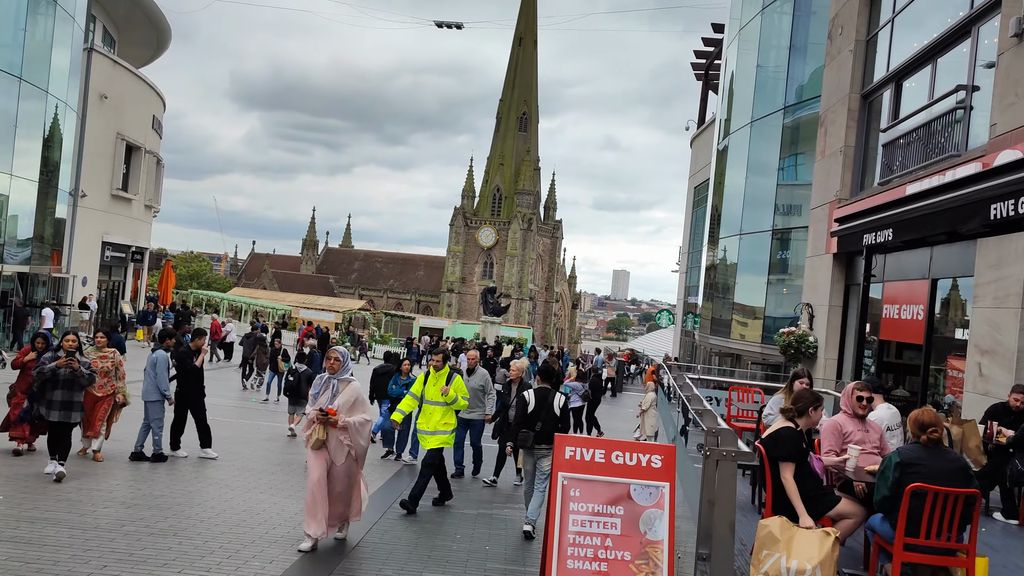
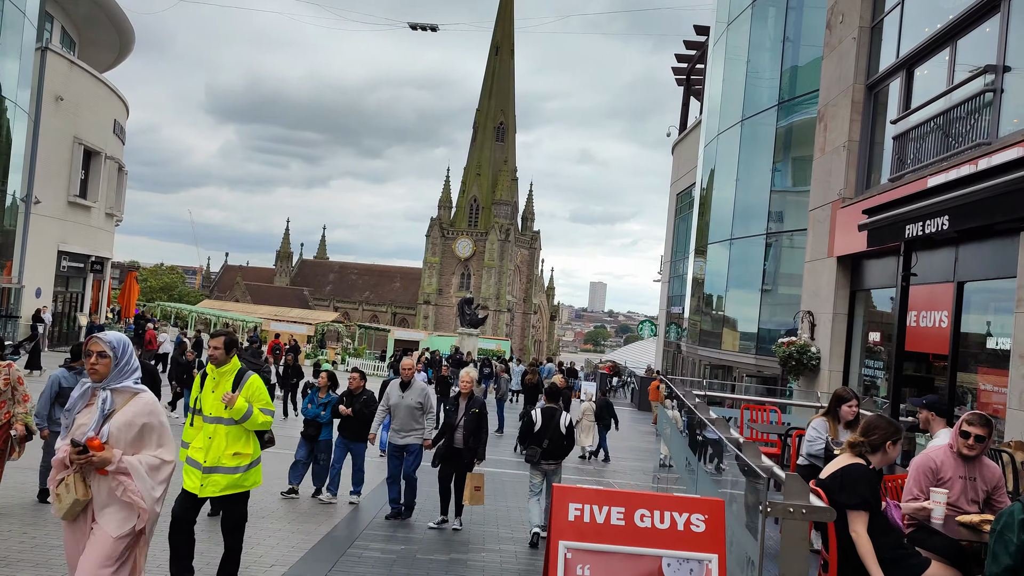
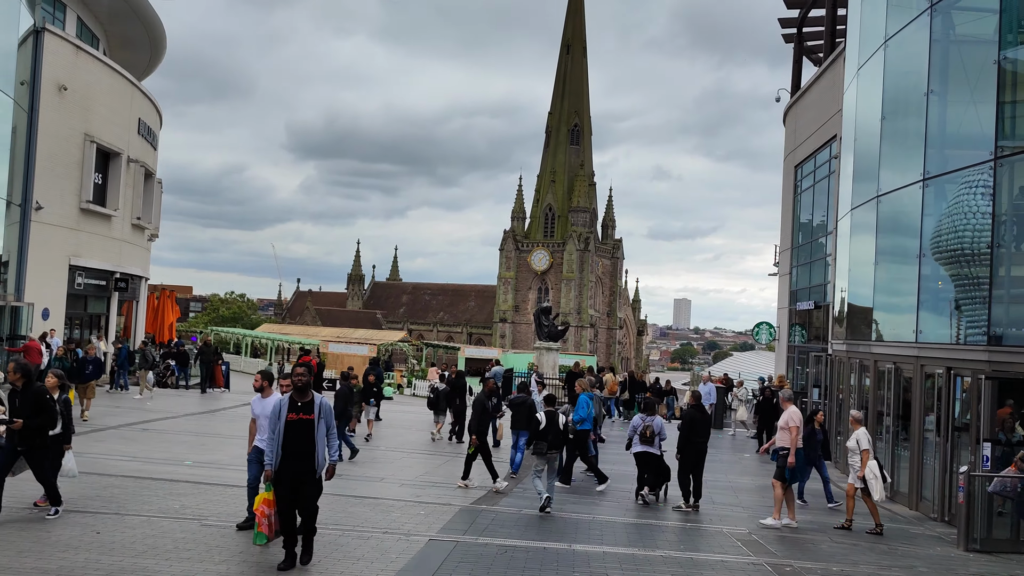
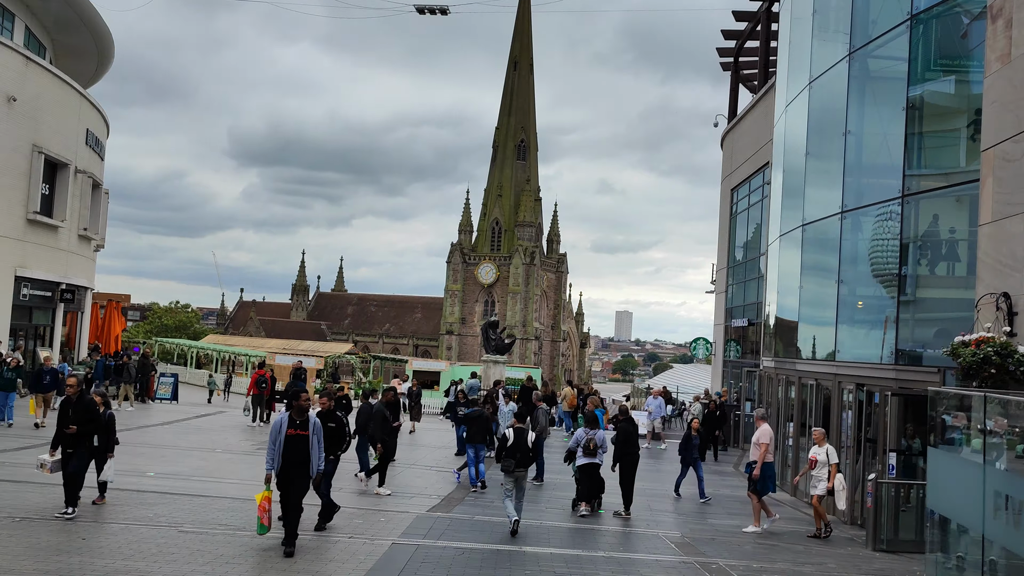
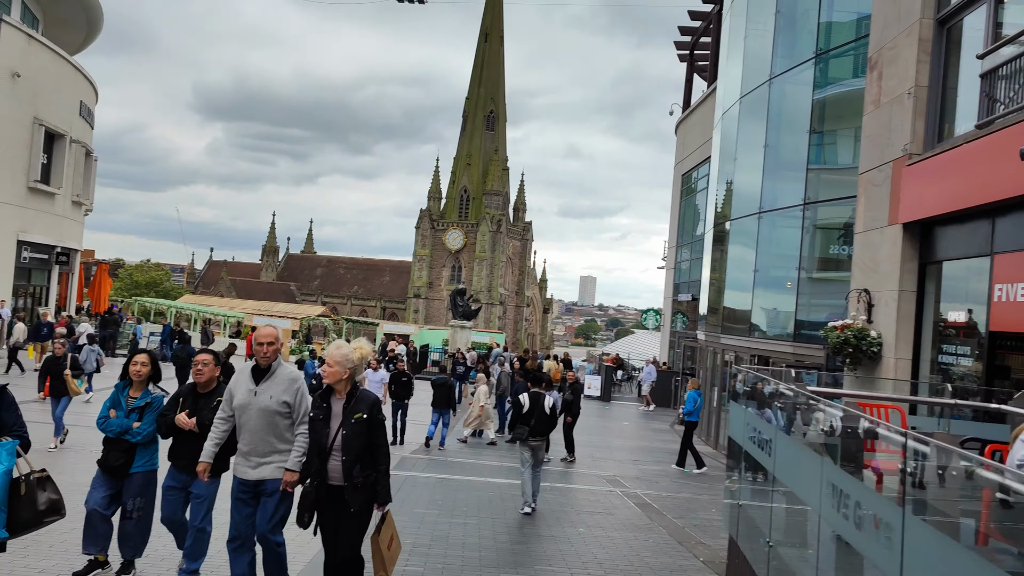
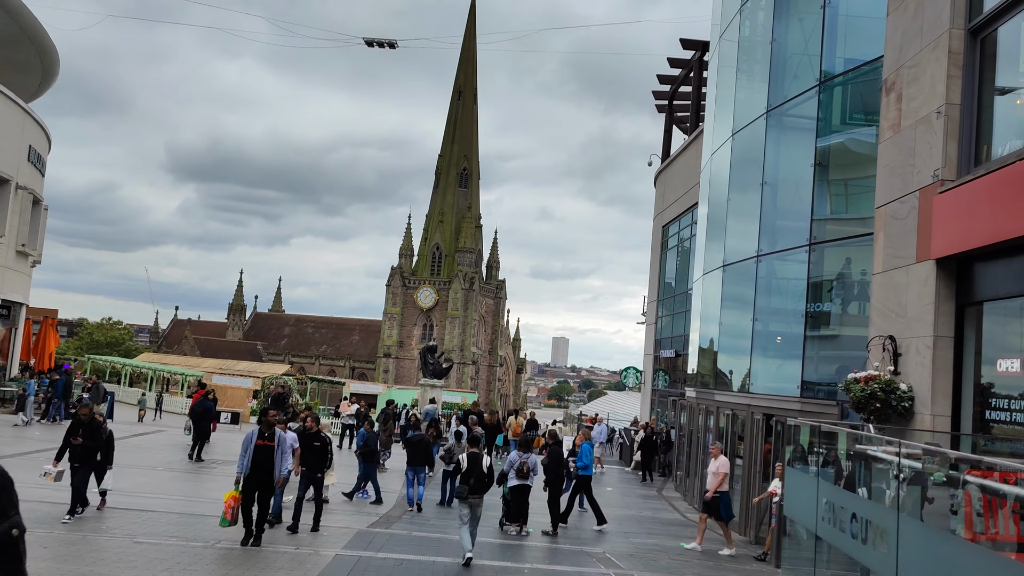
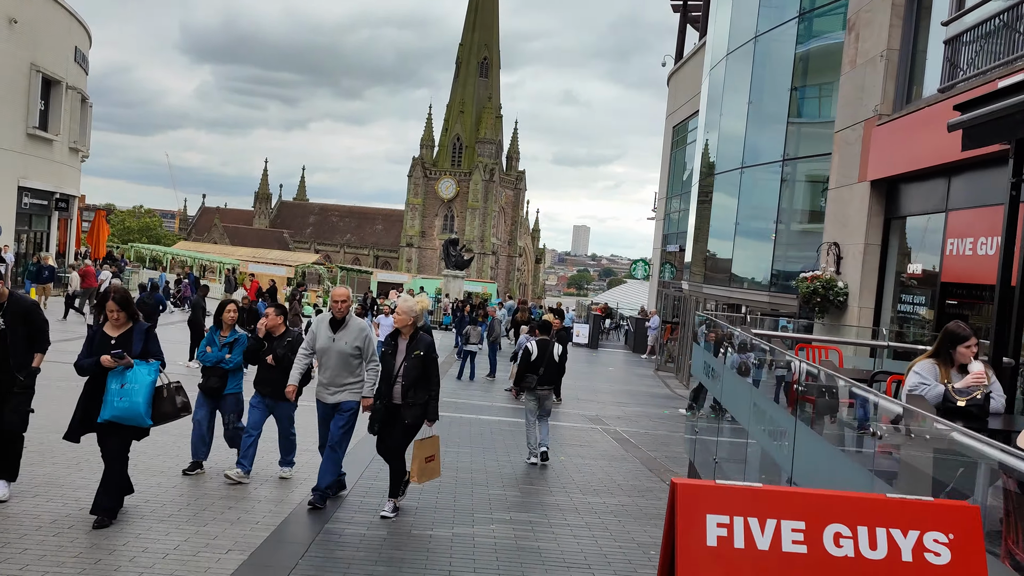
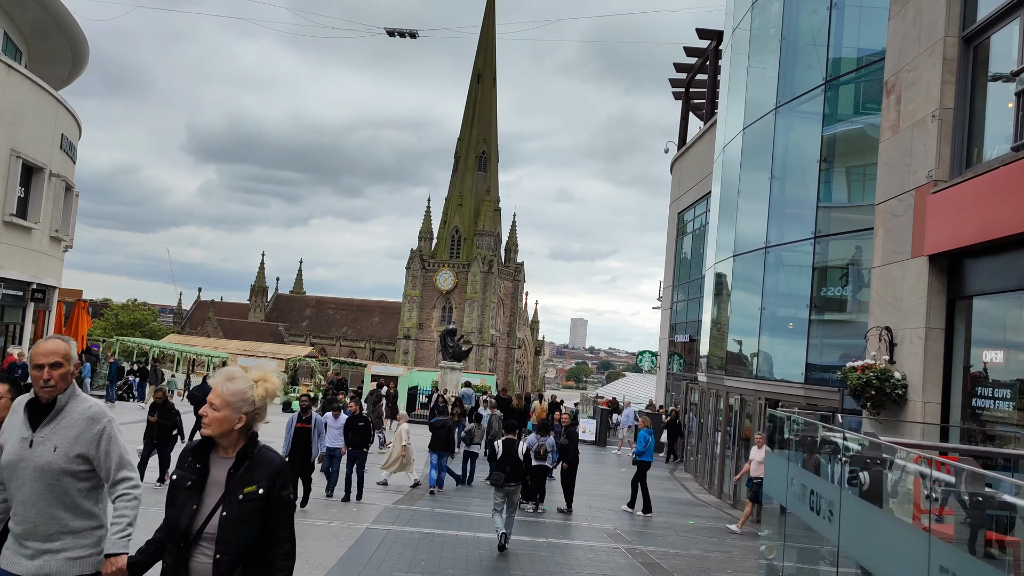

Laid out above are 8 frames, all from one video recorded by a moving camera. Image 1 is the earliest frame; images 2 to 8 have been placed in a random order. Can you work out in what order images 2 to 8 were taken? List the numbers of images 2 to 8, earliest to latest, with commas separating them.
2, 7, 5, 8, 6, 4, 3
